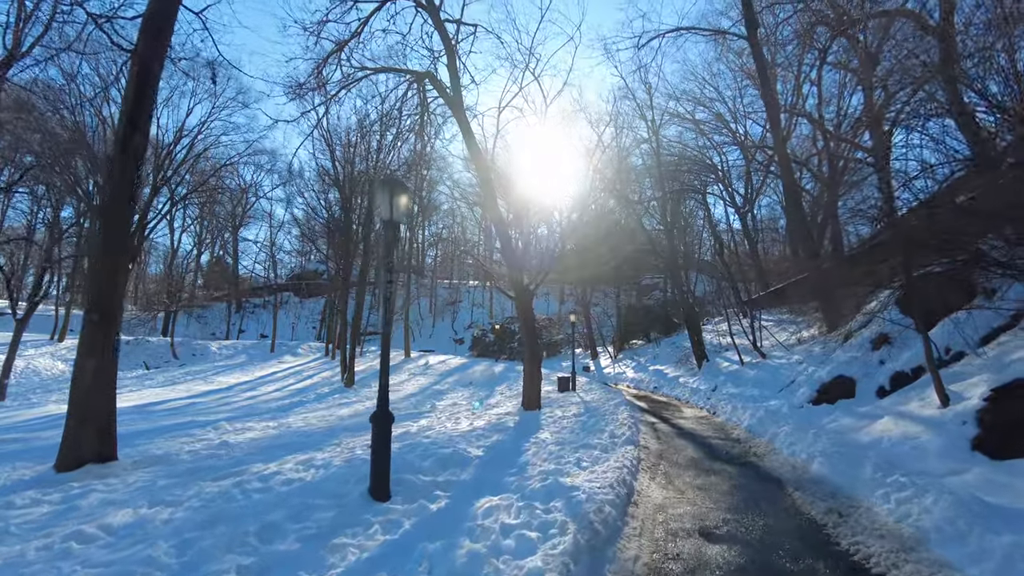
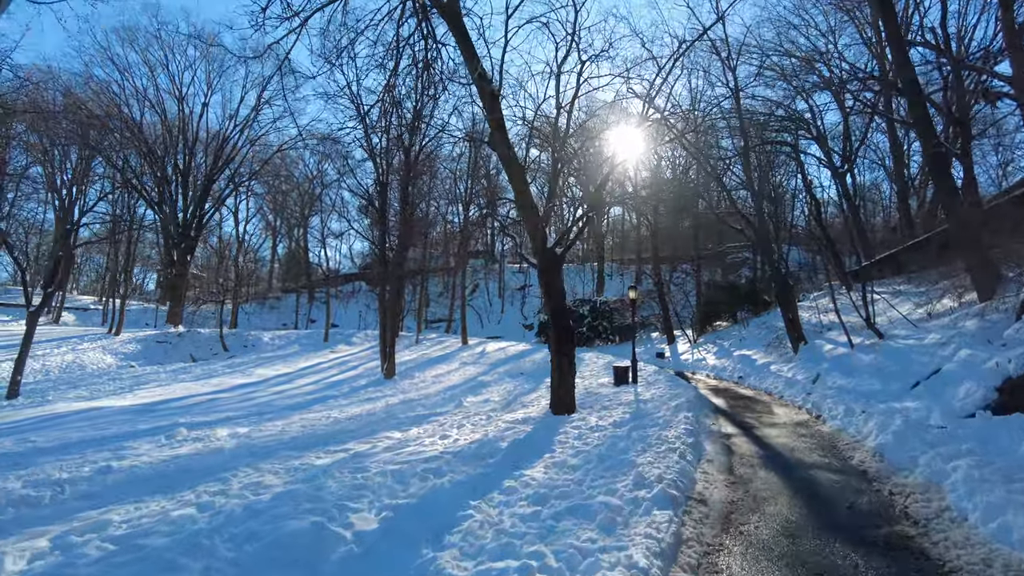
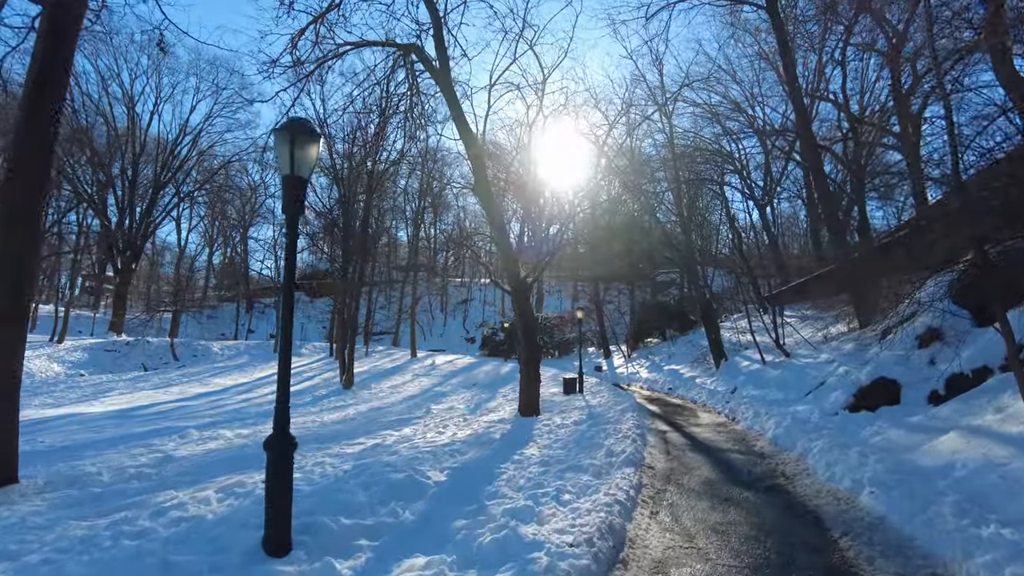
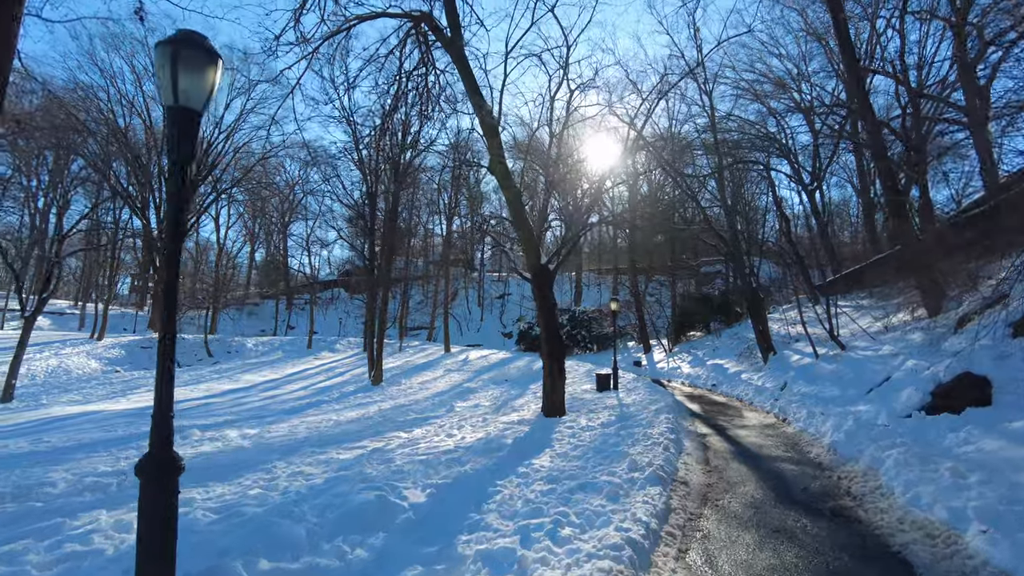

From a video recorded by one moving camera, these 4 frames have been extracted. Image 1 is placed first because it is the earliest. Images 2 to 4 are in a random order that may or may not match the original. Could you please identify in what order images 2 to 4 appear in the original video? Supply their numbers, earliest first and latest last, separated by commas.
3, 4, 2
